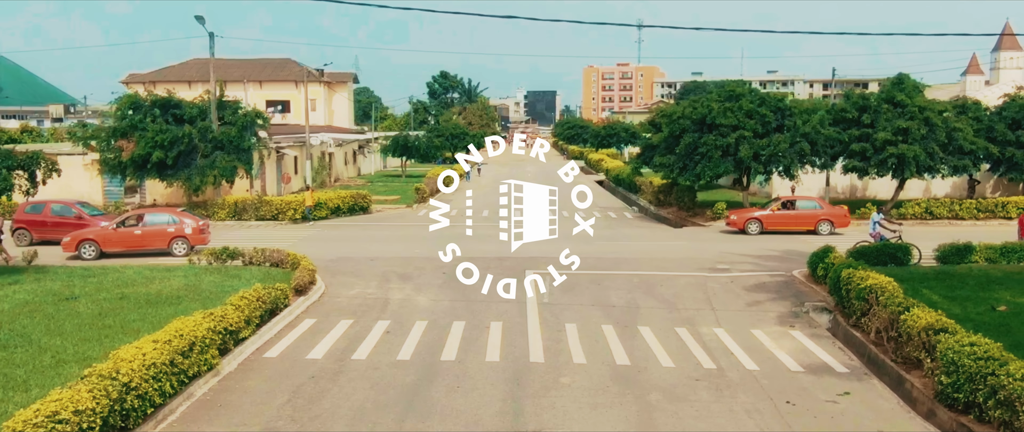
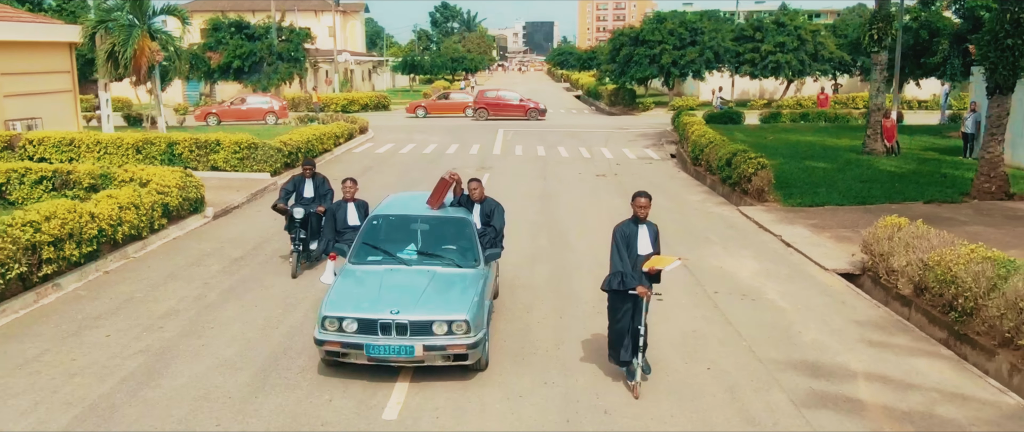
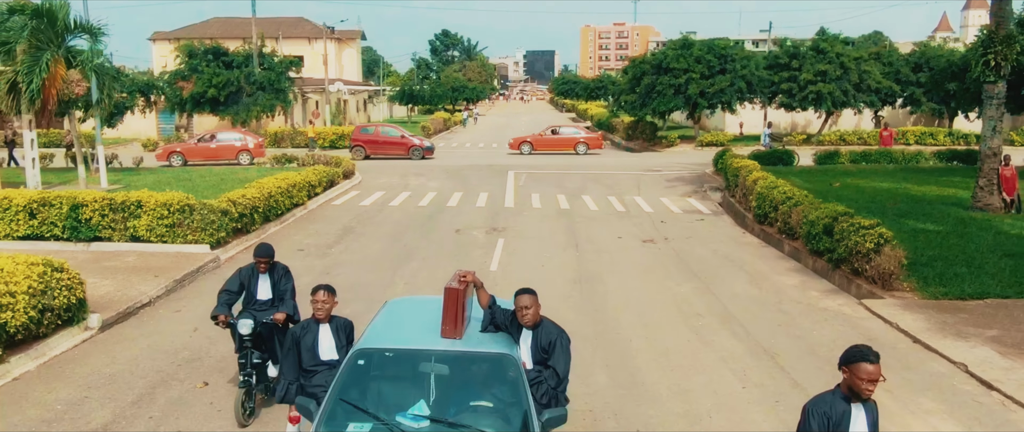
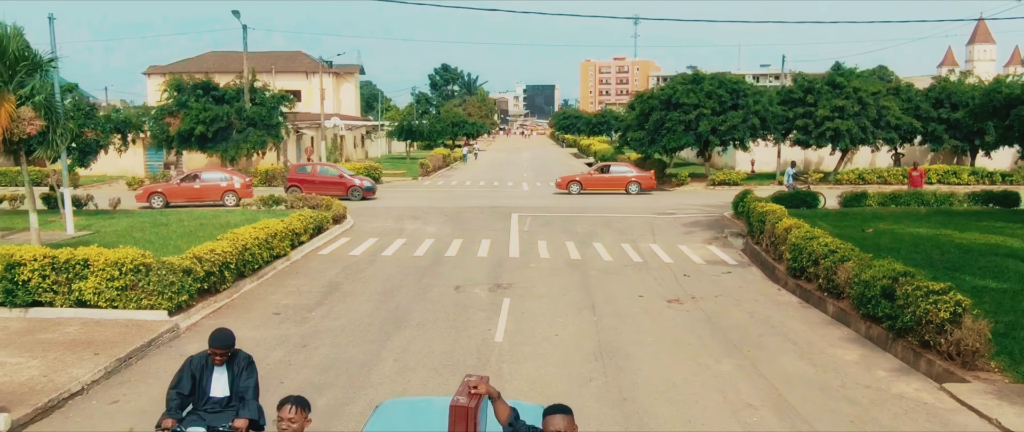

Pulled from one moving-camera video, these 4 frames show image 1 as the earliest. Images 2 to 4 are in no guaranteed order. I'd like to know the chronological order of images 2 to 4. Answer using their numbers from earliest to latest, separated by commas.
4, 3, 2
